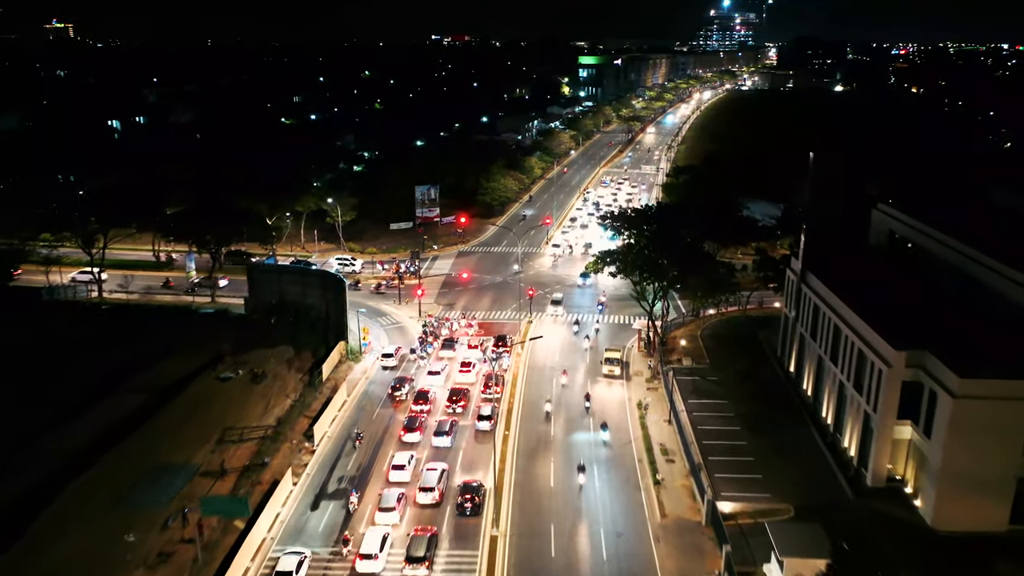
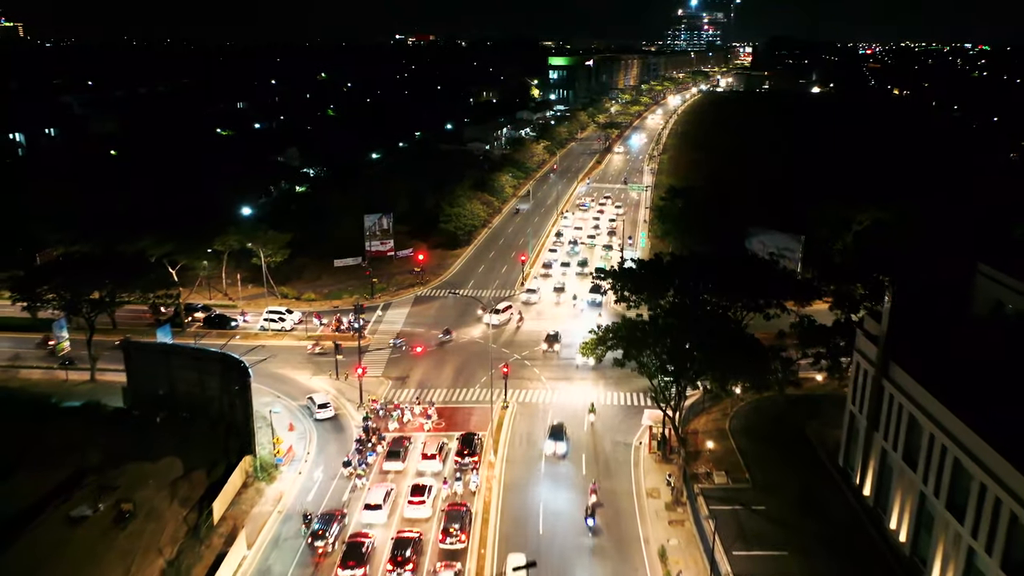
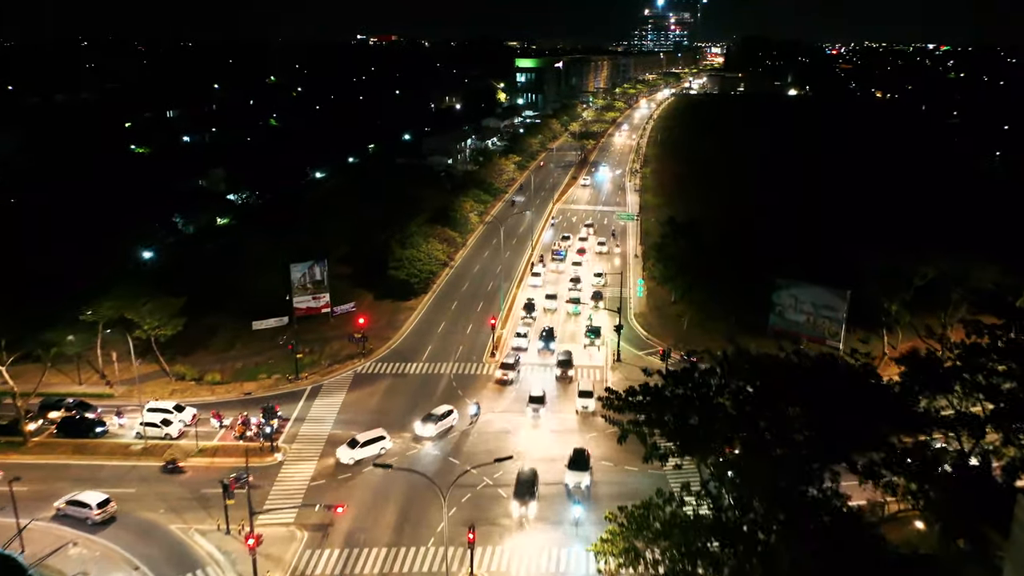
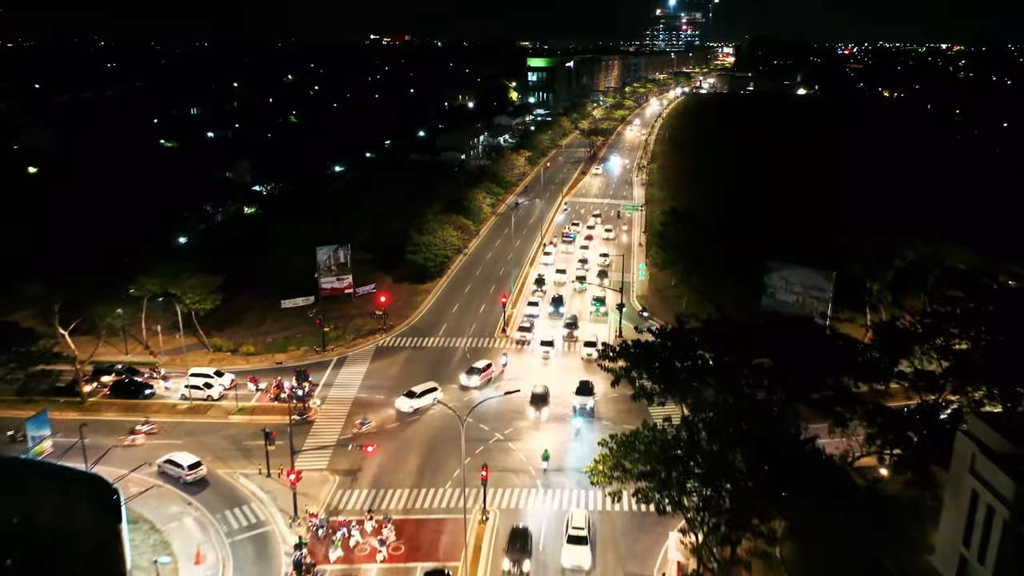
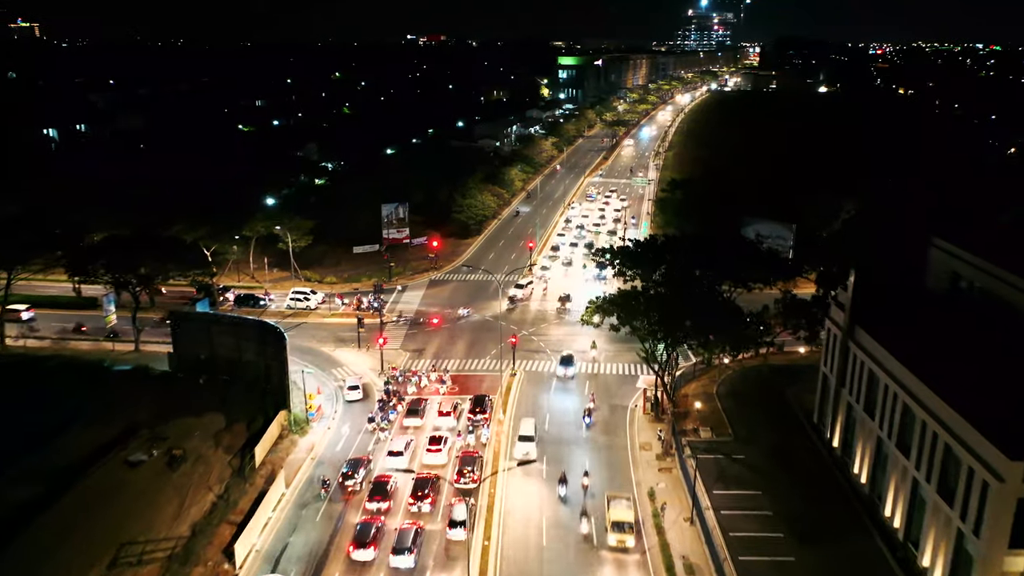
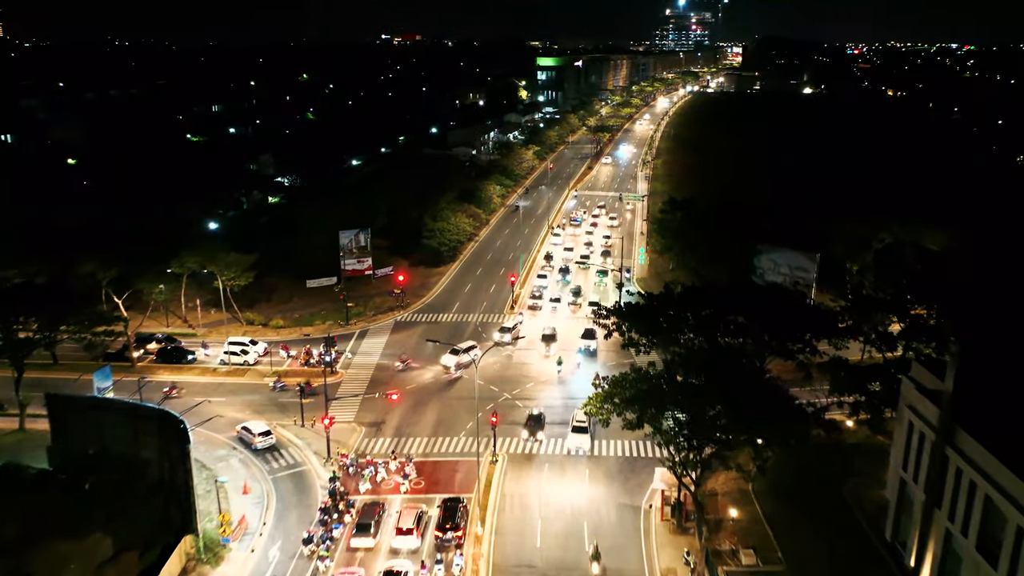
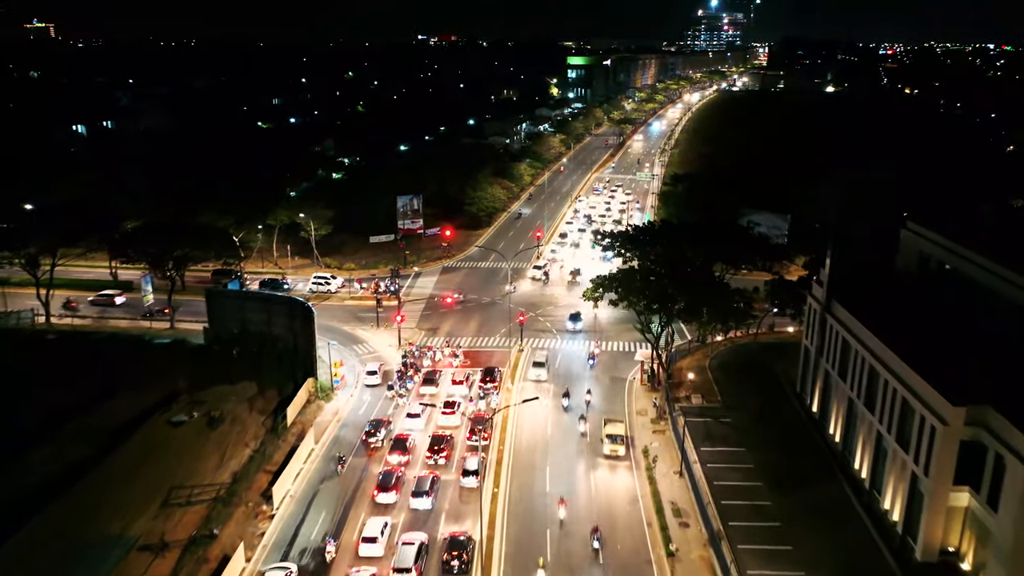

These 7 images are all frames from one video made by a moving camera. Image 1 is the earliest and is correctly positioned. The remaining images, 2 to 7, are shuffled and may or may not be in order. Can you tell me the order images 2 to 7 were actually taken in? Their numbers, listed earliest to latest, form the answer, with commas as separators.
7, 5, 2, 6, 4, 3
